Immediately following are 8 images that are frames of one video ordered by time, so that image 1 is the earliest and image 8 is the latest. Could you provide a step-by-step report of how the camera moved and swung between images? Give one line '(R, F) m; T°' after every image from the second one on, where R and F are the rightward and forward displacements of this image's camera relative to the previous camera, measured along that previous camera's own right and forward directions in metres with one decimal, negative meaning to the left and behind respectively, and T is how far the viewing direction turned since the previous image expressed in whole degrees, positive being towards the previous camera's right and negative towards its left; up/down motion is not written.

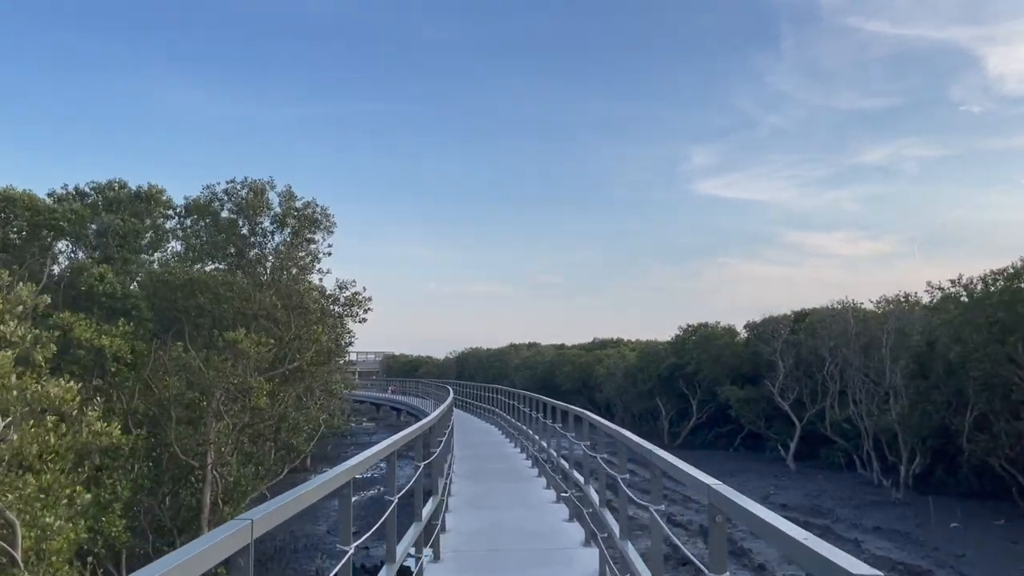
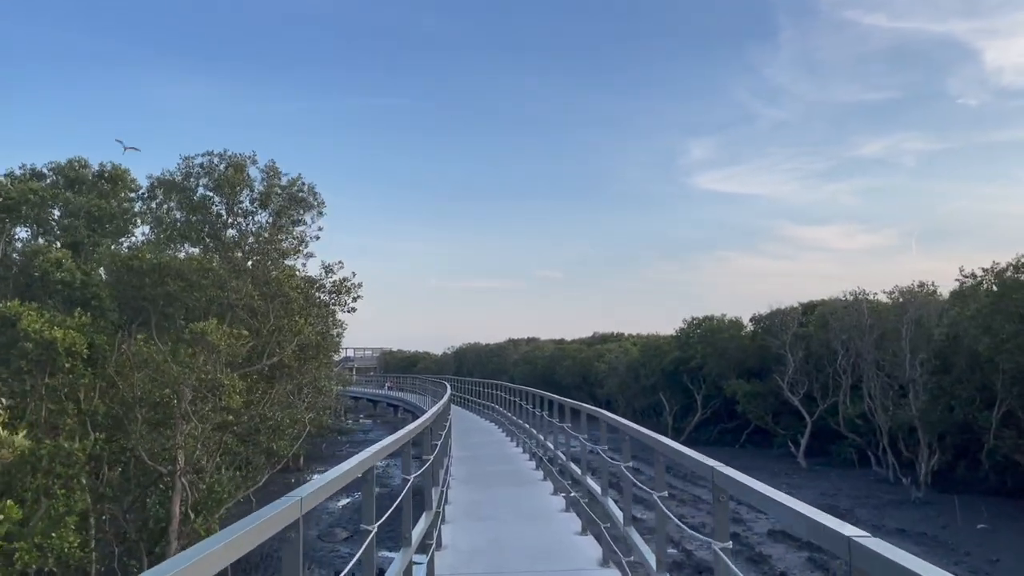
(-0.1, +1.5) m; 0°
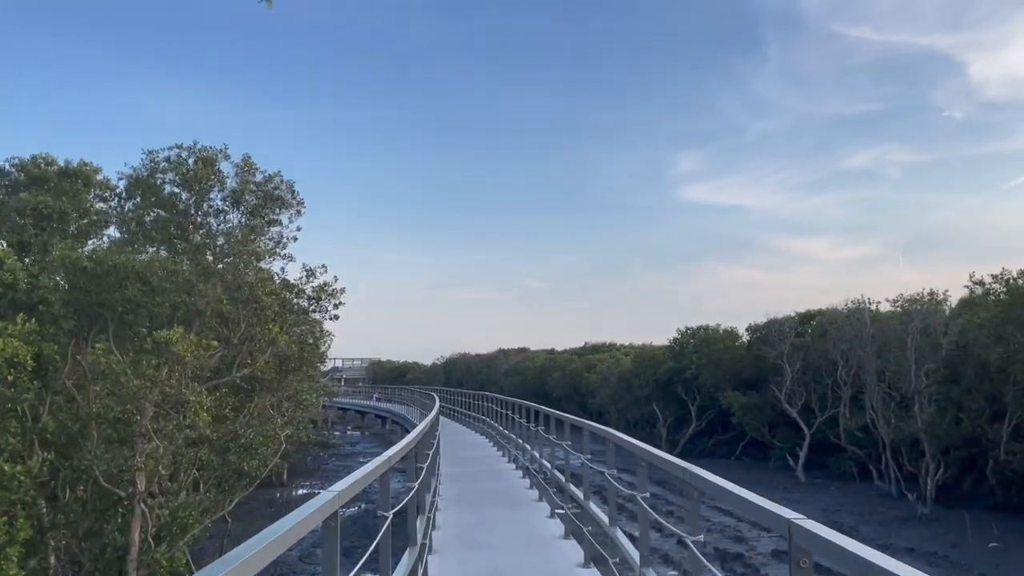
(-0.1, +1.1) m; +1°
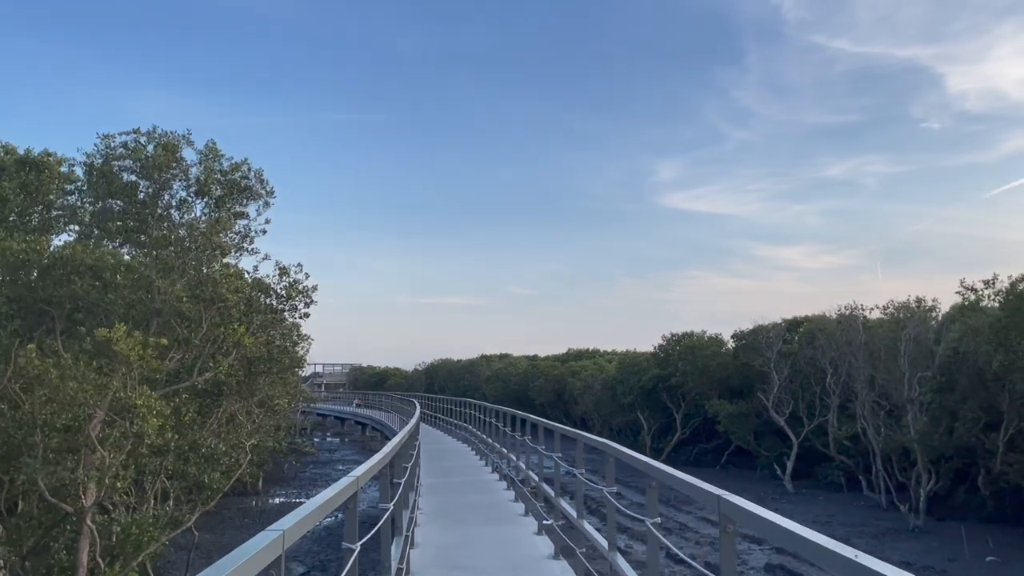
(-0.1, +0.9) m; +1°
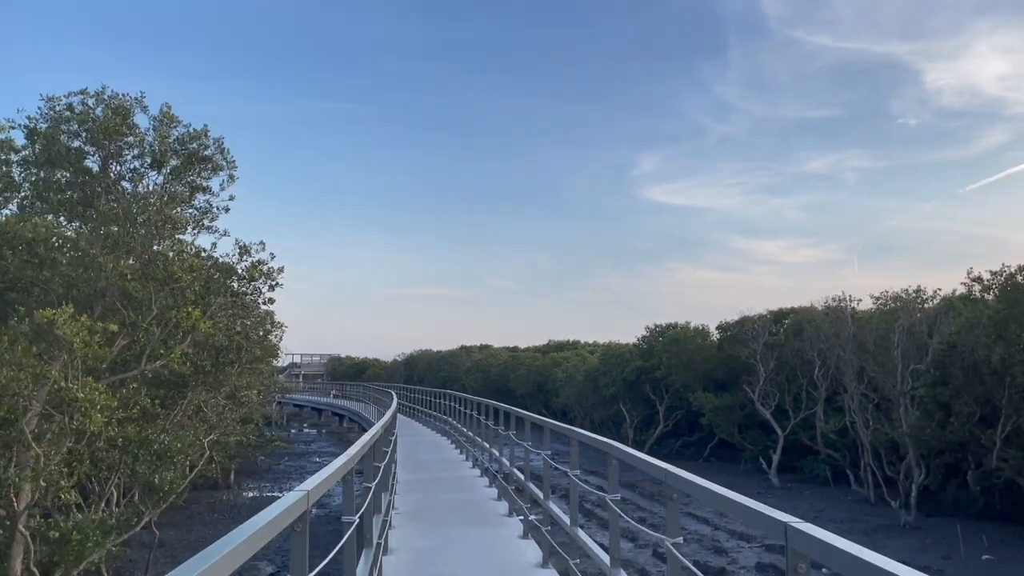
(-0.1, +1.1) m; +1°
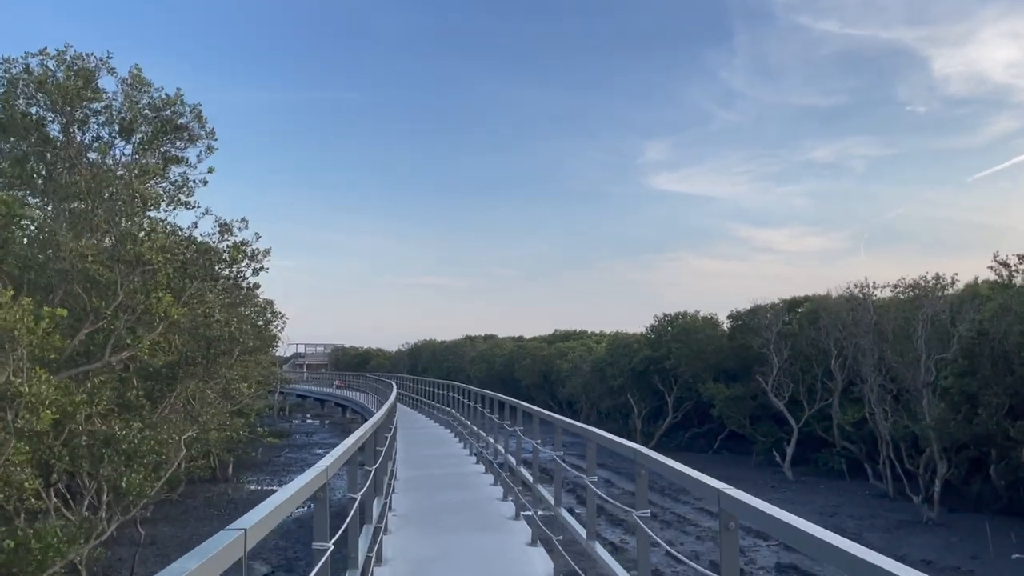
(0.0, +1.1) m; 0°
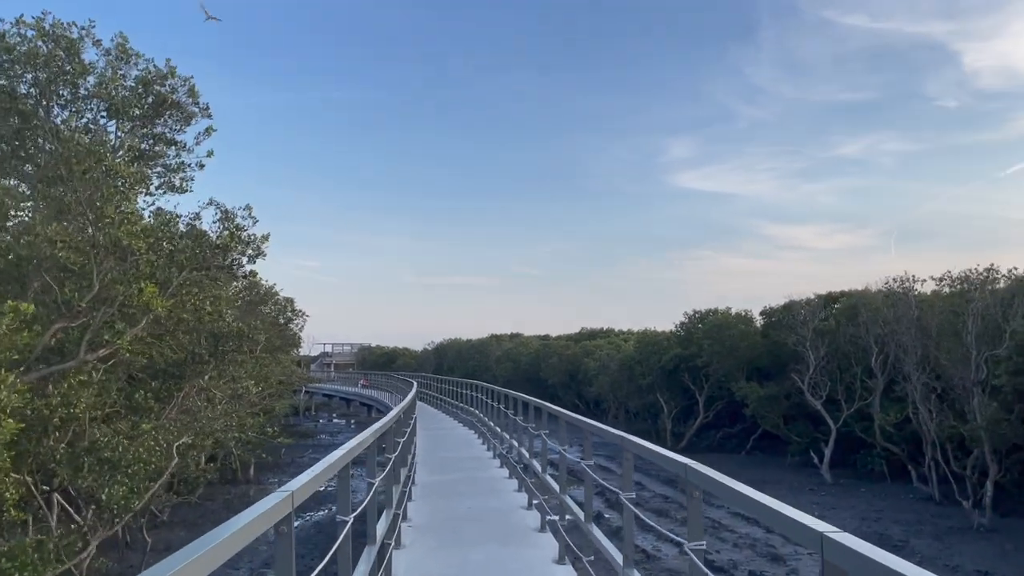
(0.0, +1.1) m; -2°
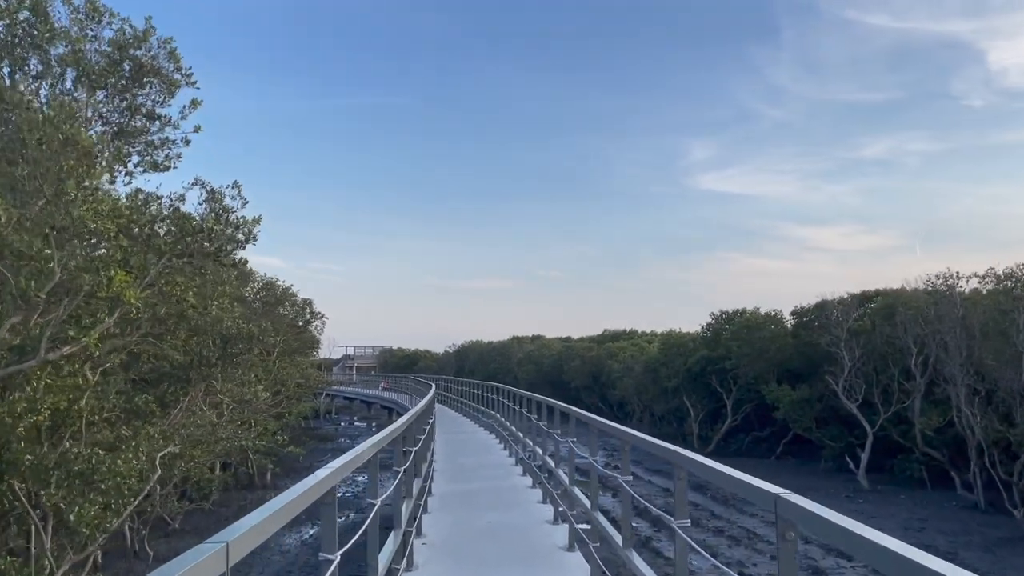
(0.0, +1.1) m; -1°
